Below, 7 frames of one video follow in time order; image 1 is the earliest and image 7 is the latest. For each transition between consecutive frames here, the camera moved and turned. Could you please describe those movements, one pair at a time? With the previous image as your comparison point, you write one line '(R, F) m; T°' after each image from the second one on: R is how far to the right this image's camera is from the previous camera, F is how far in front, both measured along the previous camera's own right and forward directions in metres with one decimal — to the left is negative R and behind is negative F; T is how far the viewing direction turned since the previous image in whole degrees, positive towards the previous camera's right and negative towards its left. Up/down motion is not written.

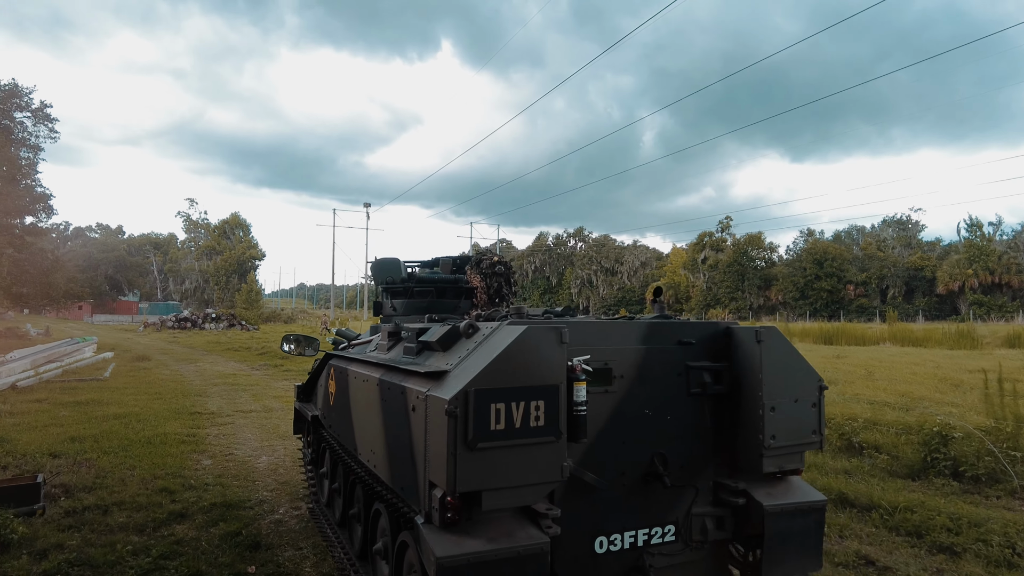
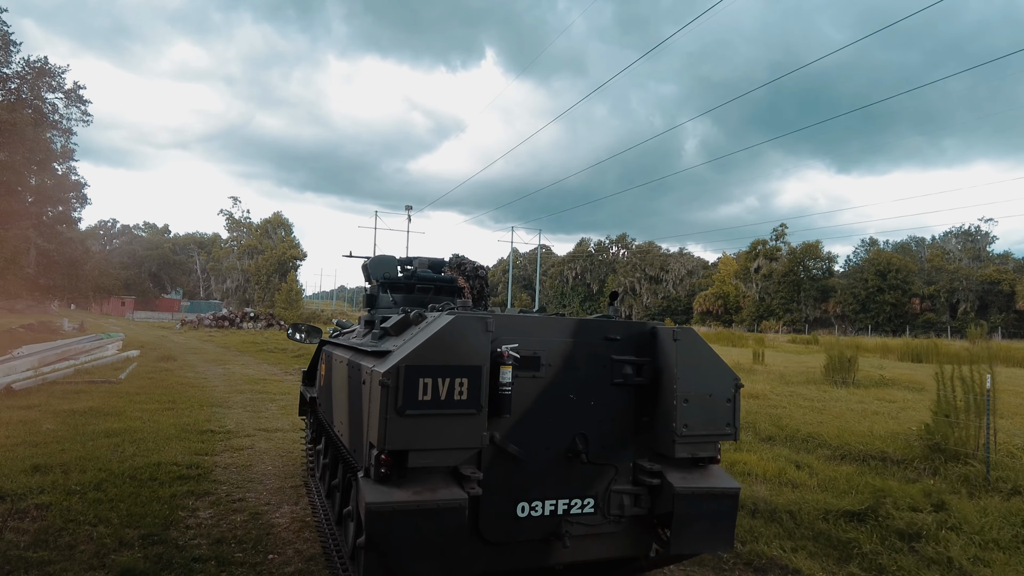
(-0.6, +1.9) m; -3°
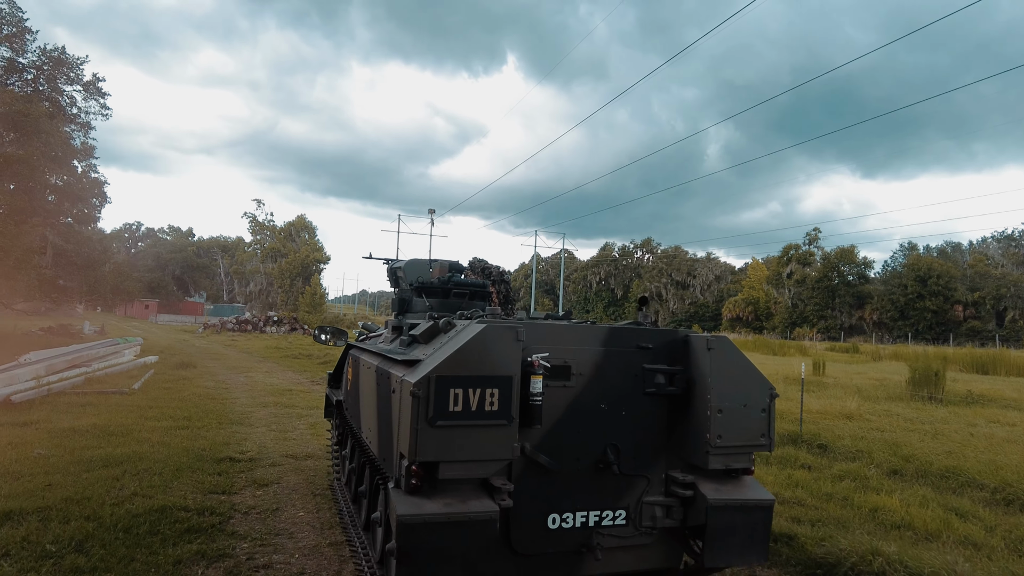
(-0.5, +1.2) m; -2°
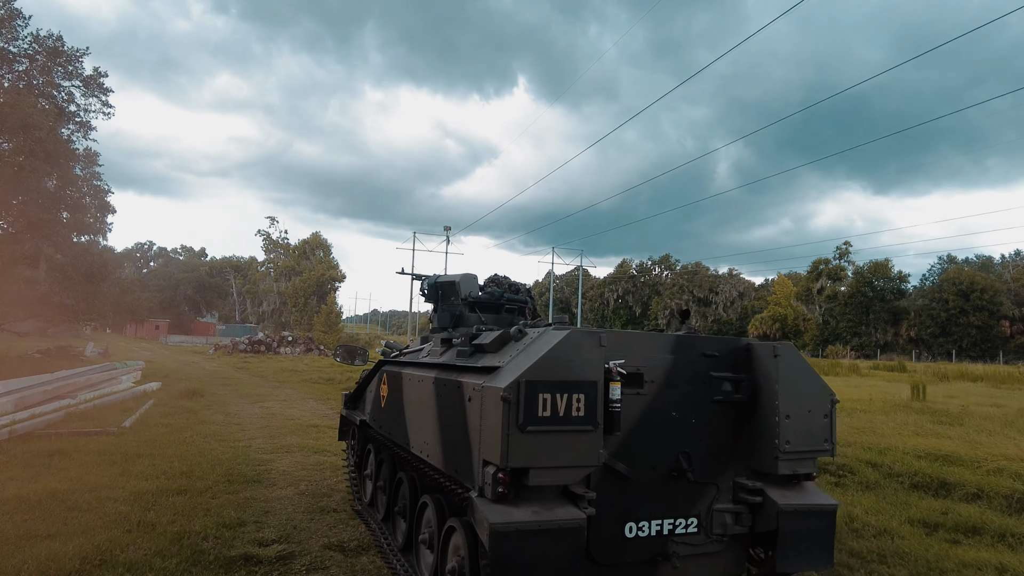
(-1.0, +2.1) m; -1°
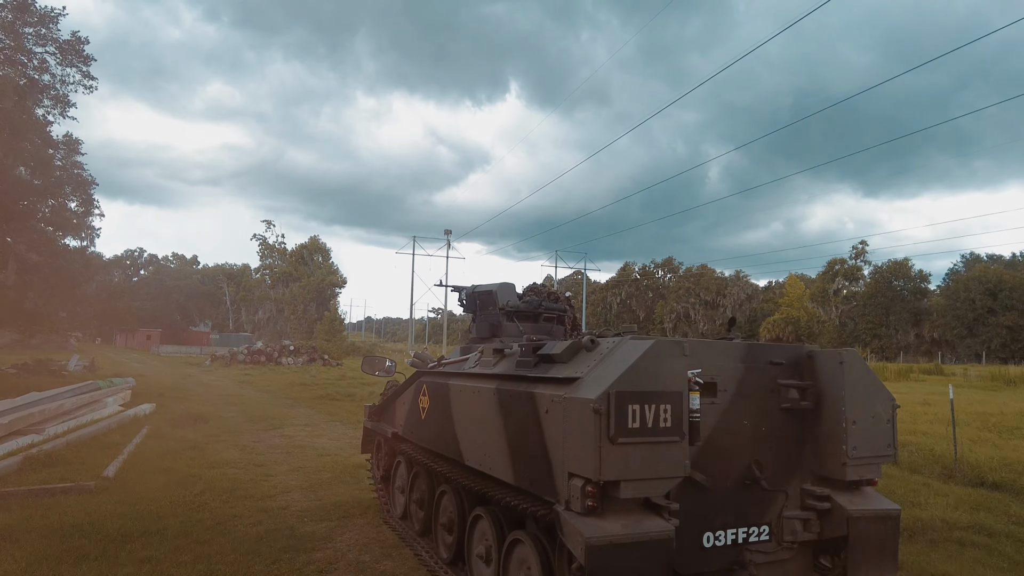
(-1.4, +2.4) m; +1°
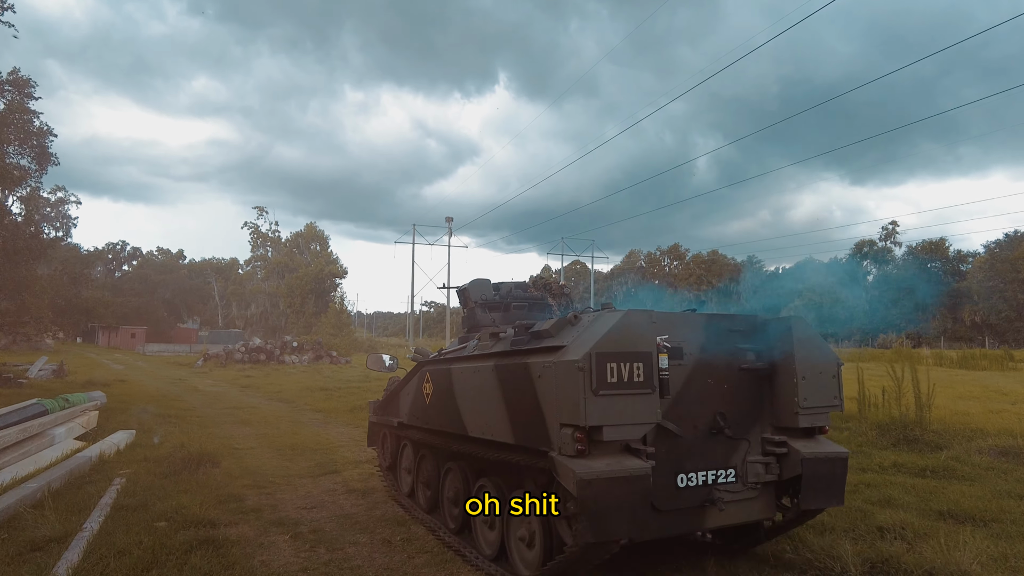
(-2.2, +4.1) m; +1°
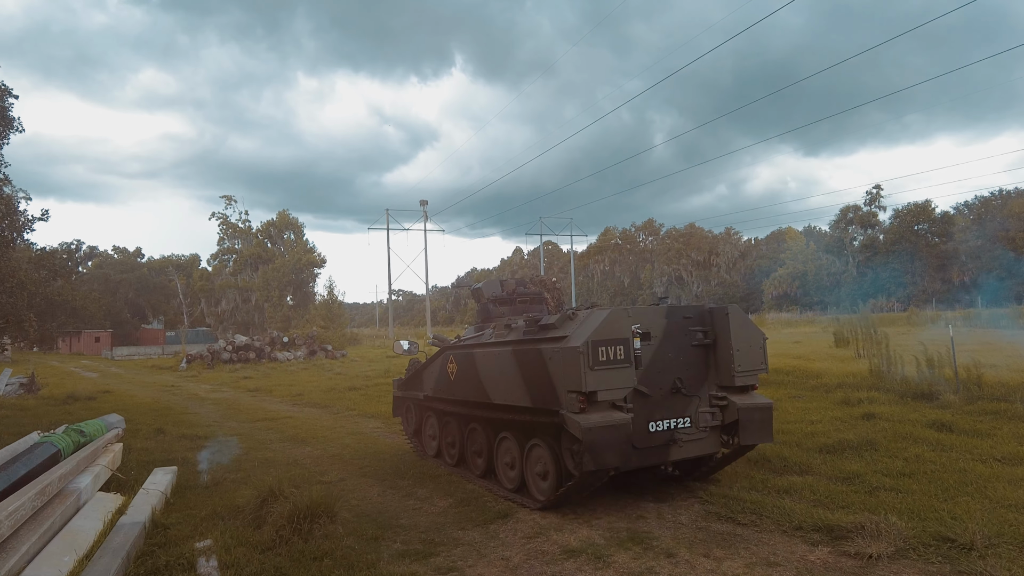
(-2.0, +2.2) m; +3°
